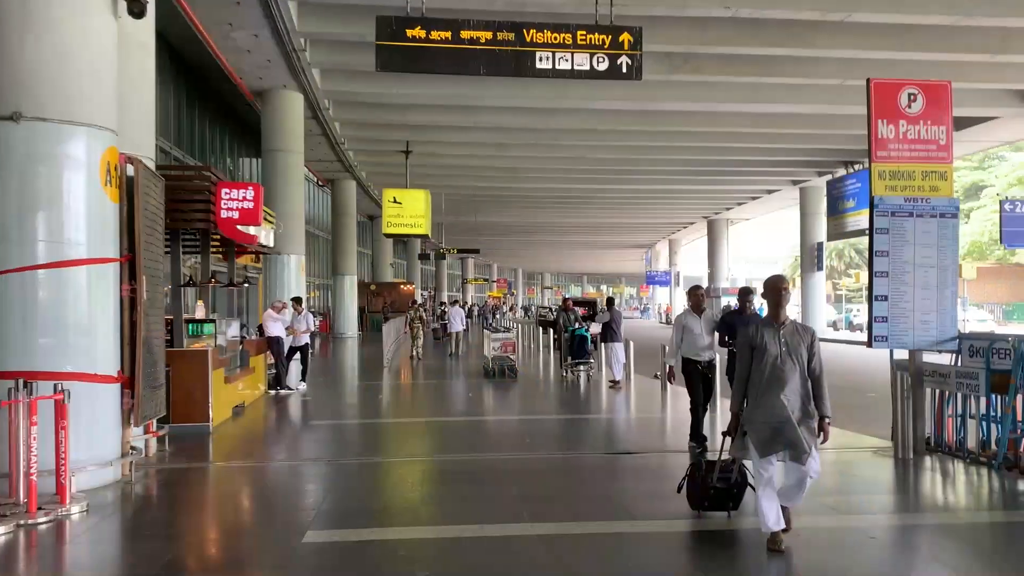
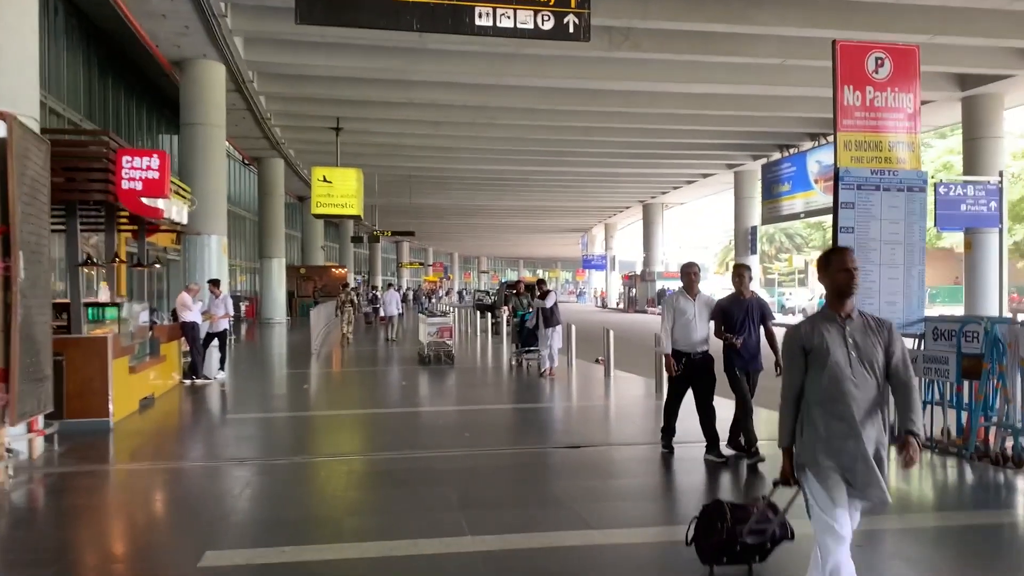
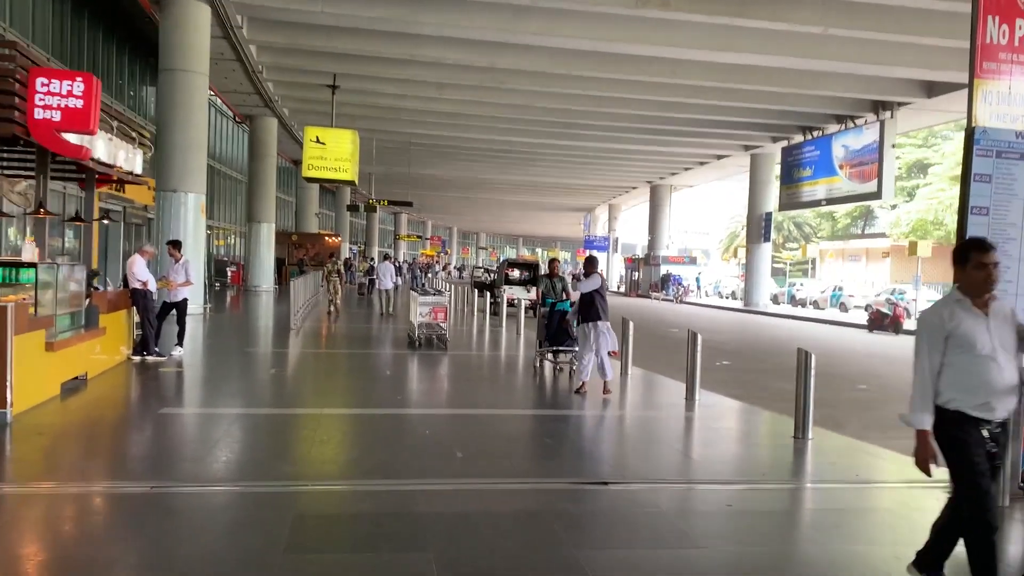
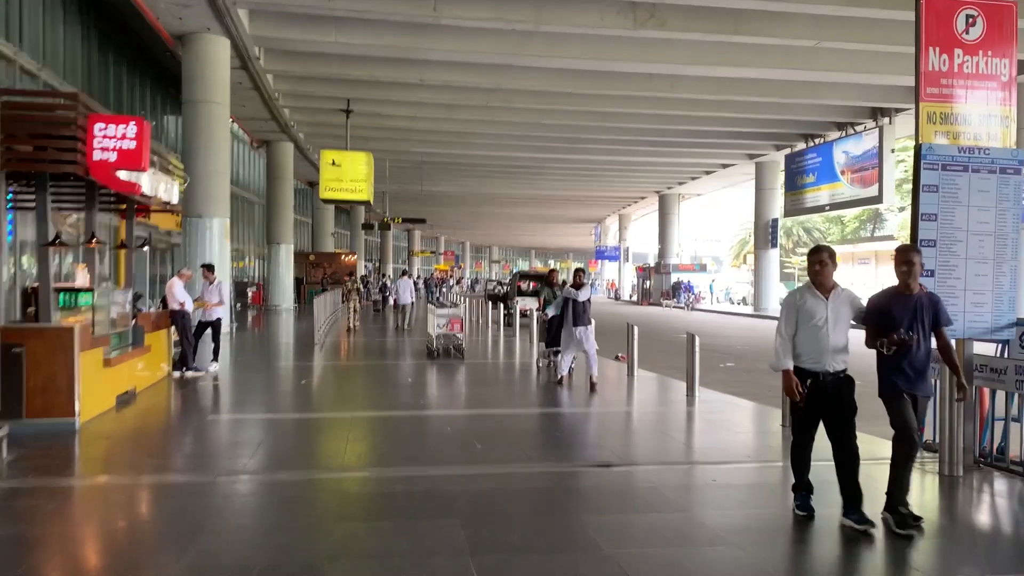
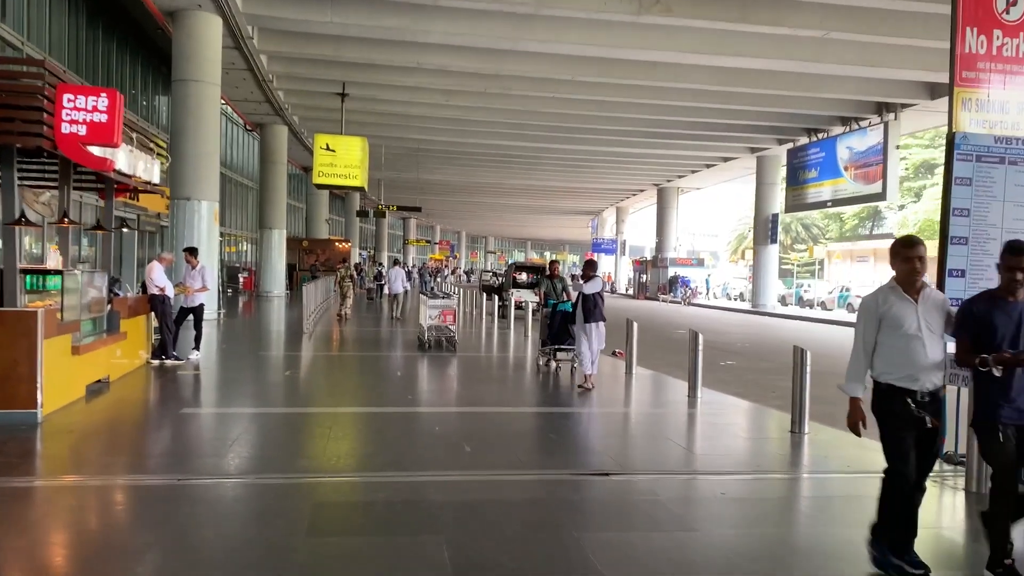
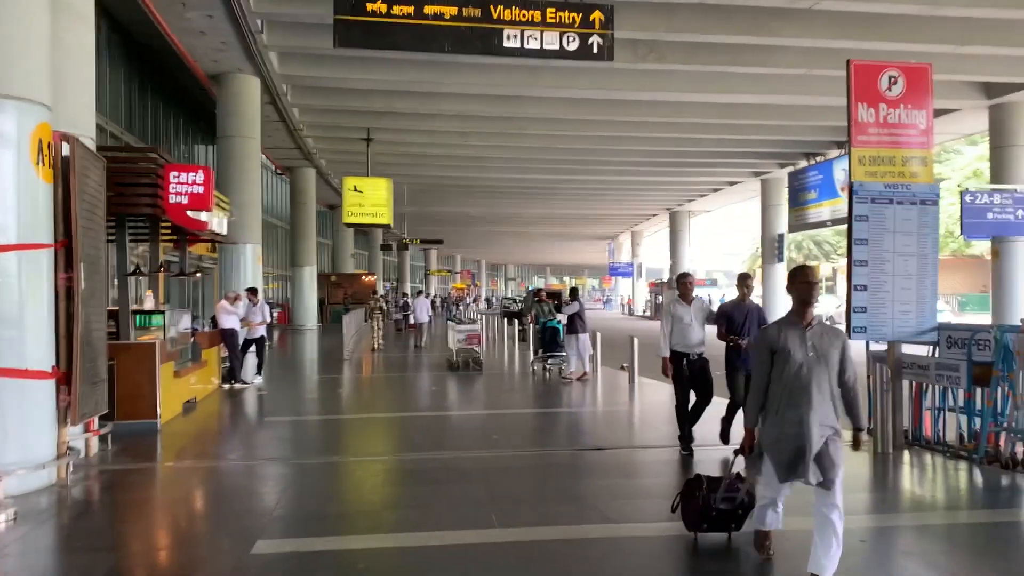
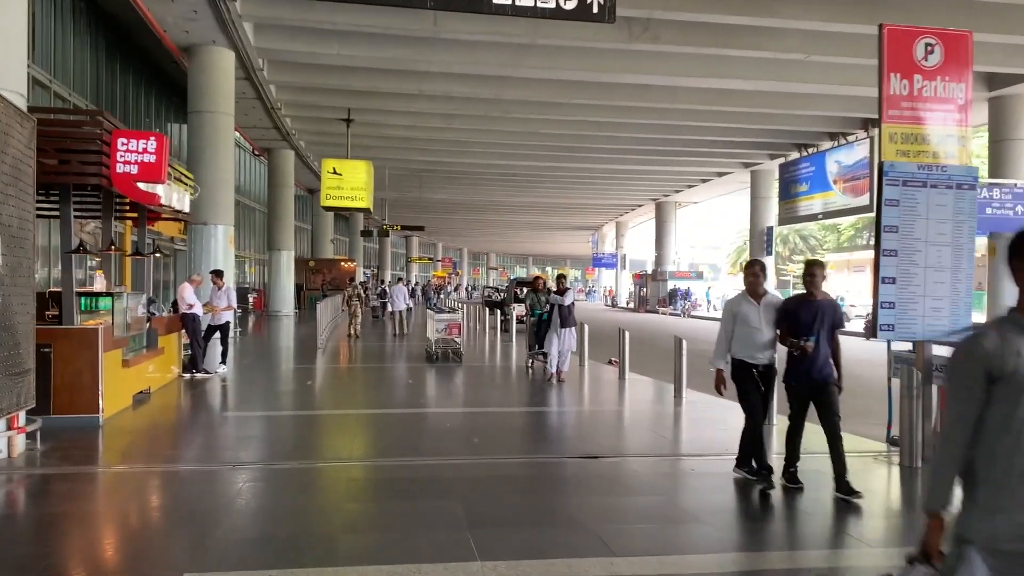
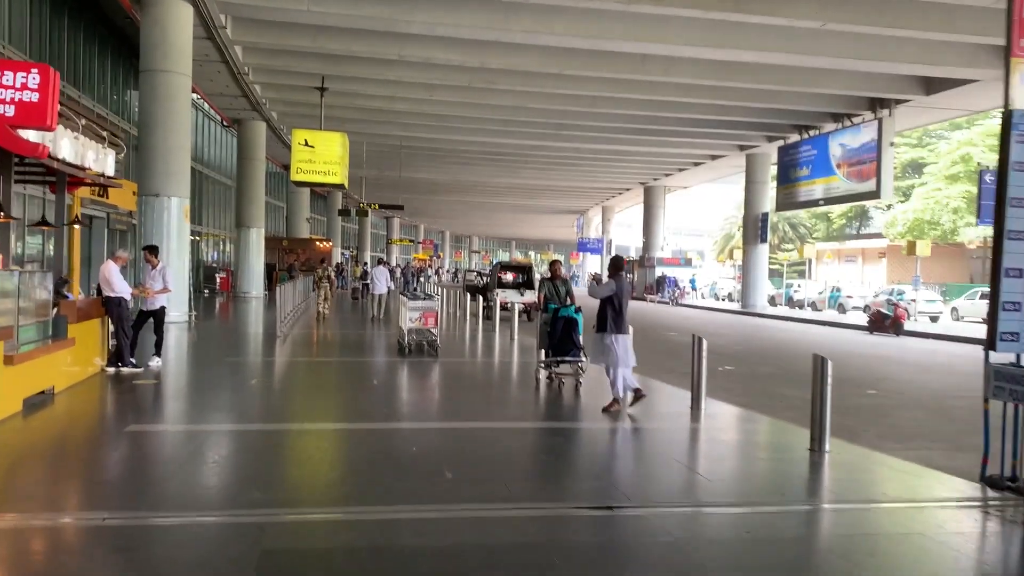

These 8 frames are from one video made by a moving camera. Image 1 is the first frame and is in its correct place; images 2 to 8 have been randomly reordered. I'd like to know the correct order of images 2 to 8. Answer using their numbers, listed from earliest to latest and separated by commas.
6, 2, 7, 4, 5, 3, 8
